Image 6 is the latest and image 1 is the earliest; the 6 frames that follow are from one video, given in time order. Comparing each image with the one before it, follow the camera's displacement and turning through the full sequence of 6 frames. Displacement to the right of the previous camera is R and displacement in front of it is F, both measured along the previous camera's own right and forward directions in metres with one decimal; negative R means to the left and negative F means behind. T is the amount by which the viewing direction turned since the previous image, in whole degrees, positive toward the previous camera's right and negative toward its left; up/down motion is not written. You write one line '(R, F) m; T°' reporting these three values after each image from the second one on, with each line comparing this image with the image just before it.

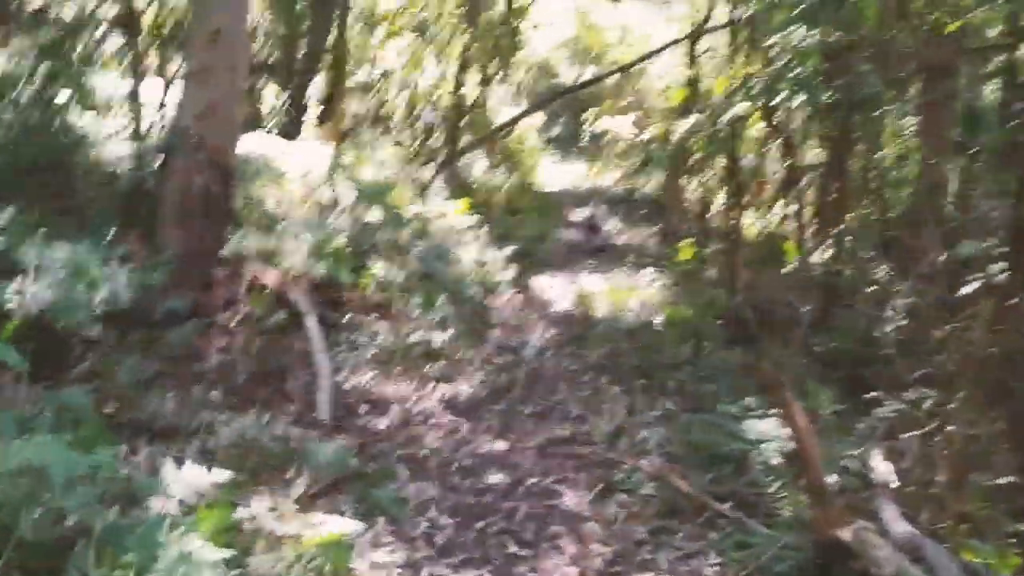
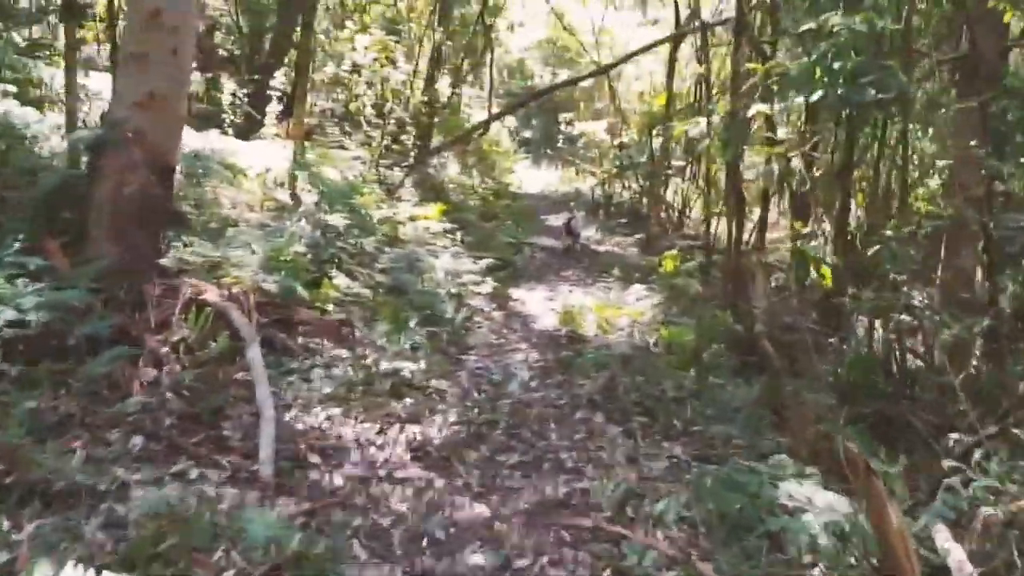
(-0.1, +0.7) m; +2°
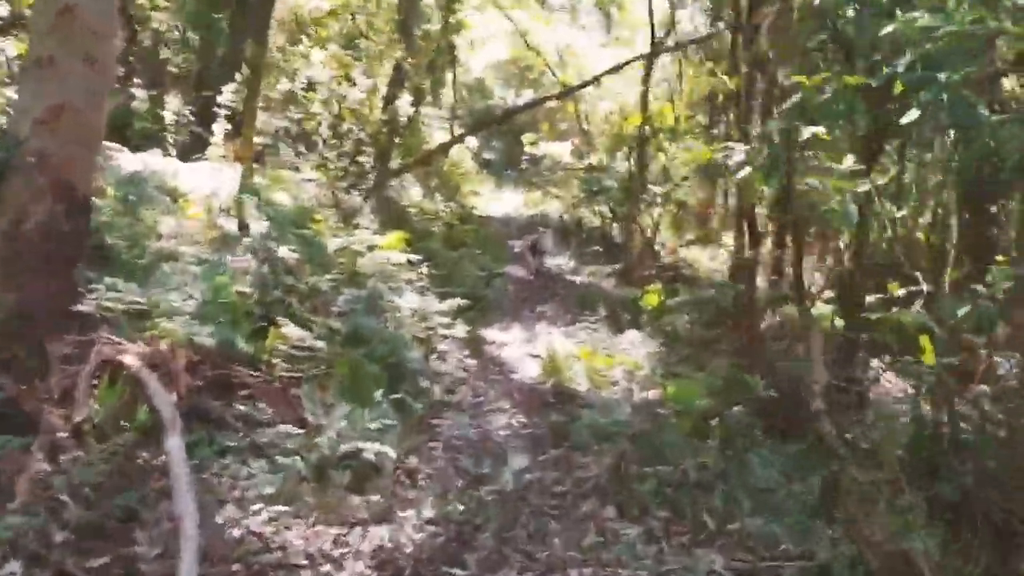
(-0.1, +0.8) m; +3°
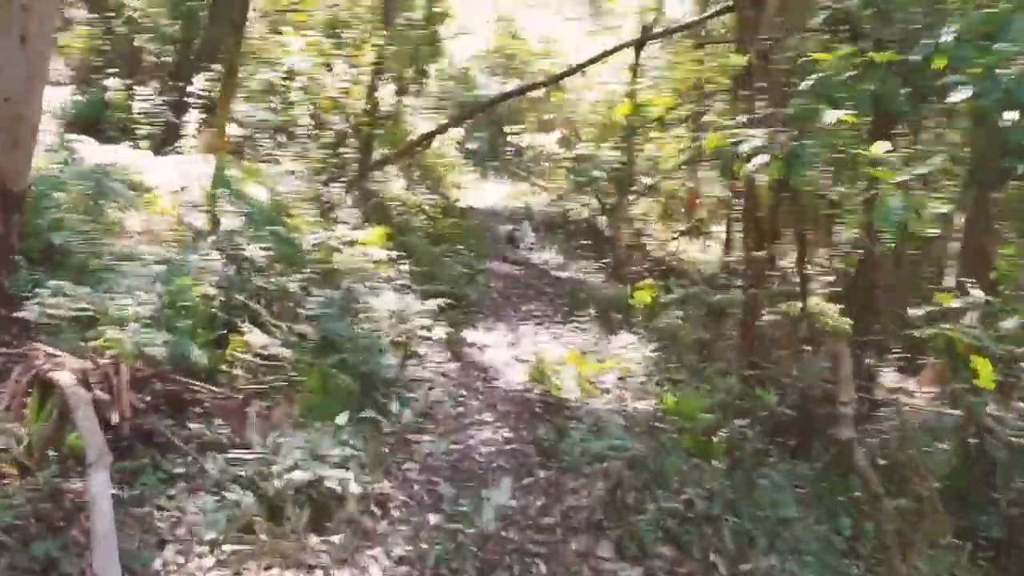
(0.0, +0.4) m; +1°
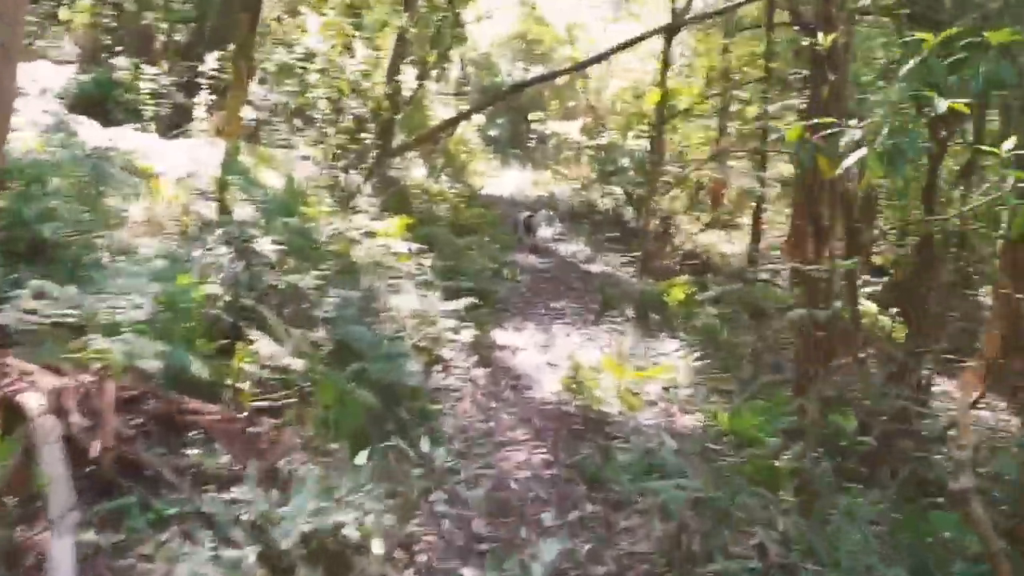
(-0.1, +0.5) m; -1°
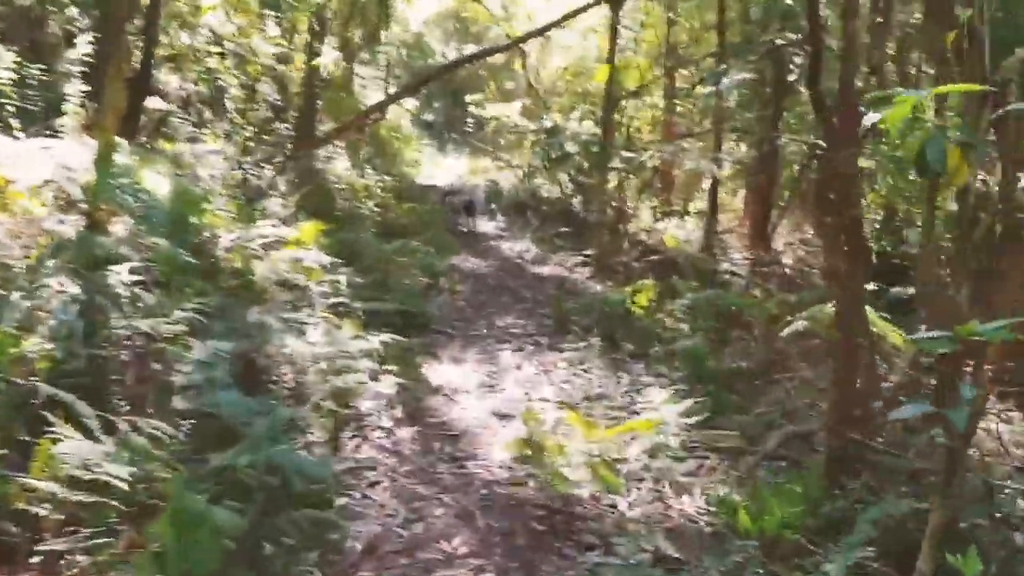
(+0.1, +1.3) m; +3°
